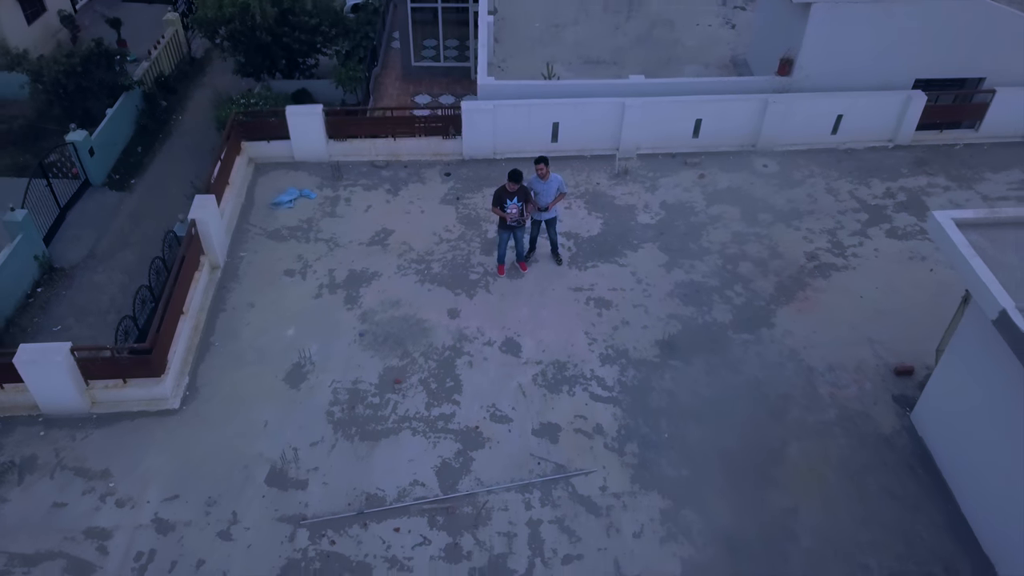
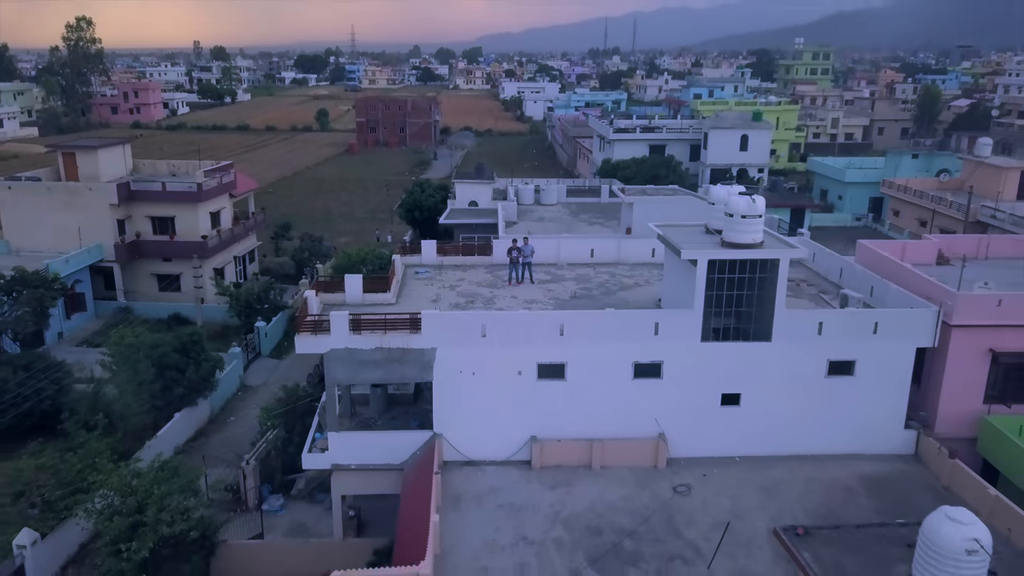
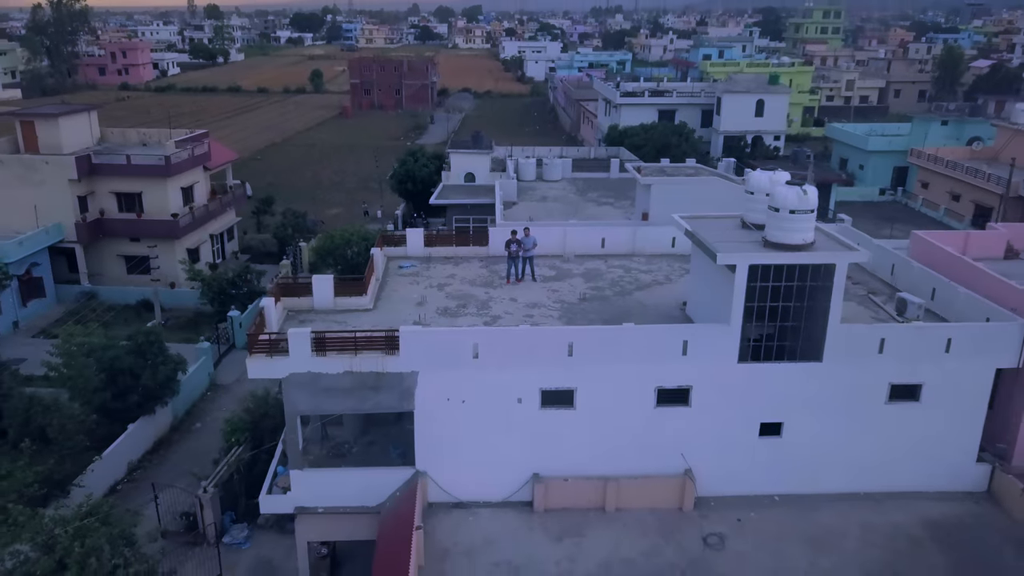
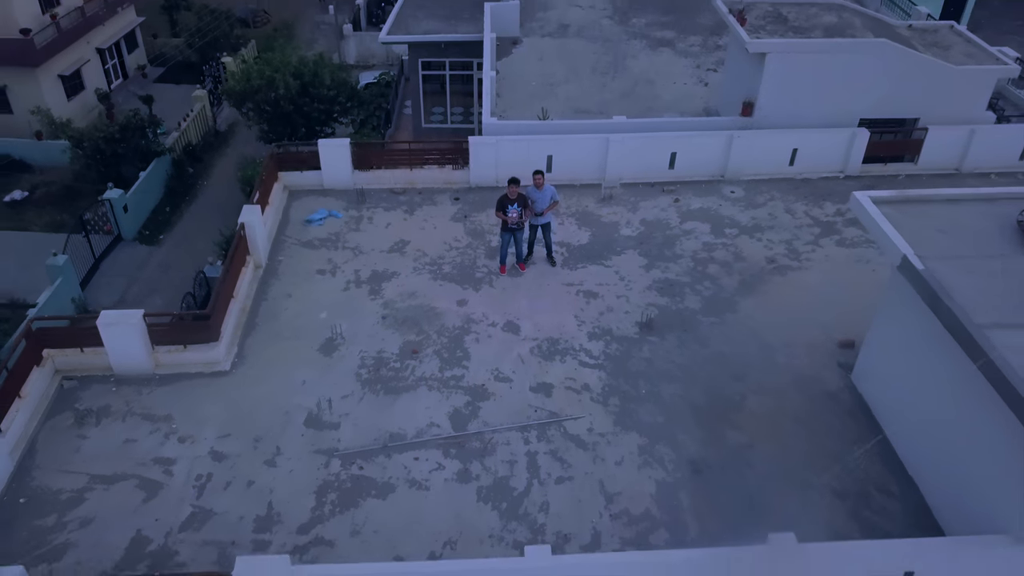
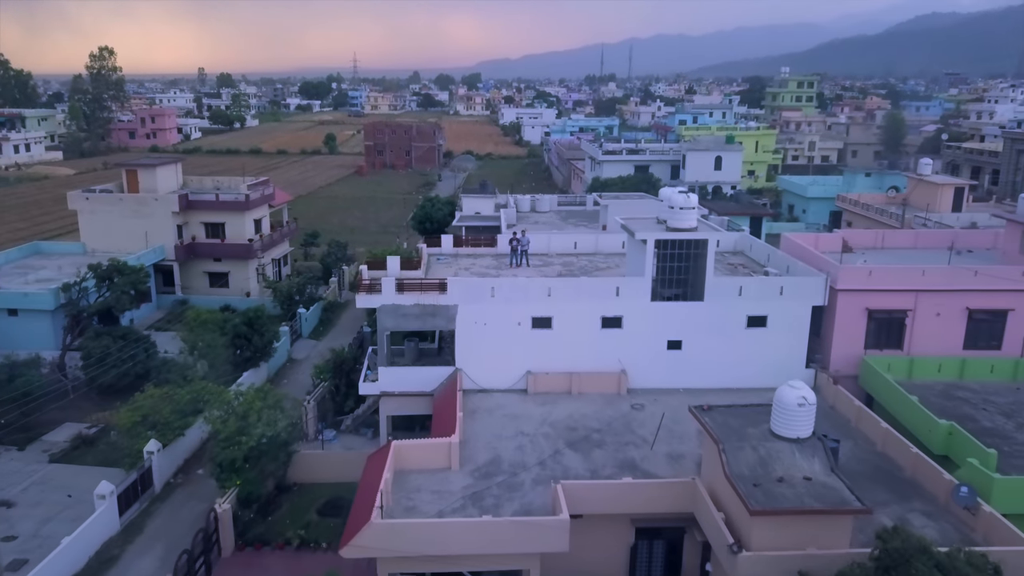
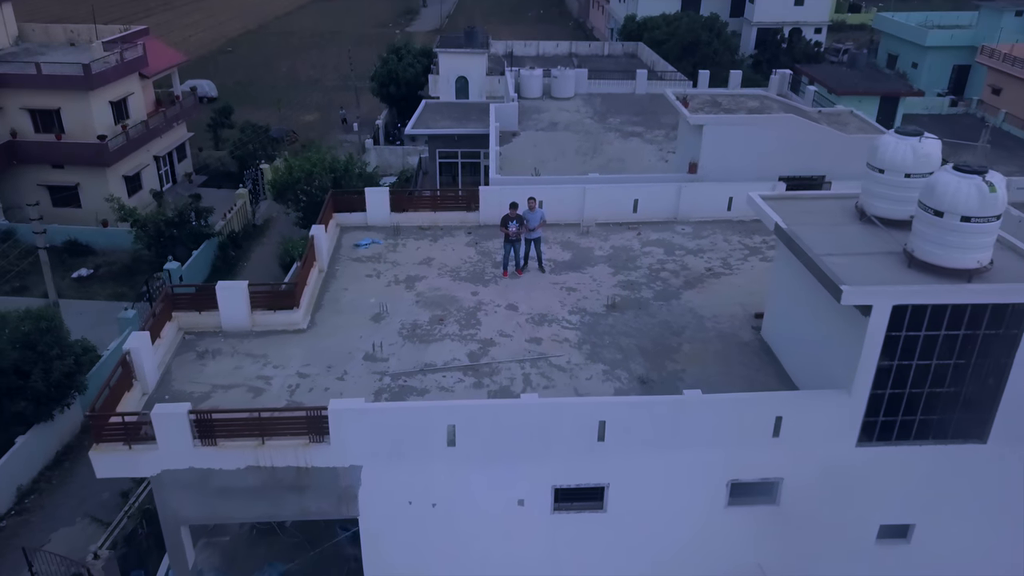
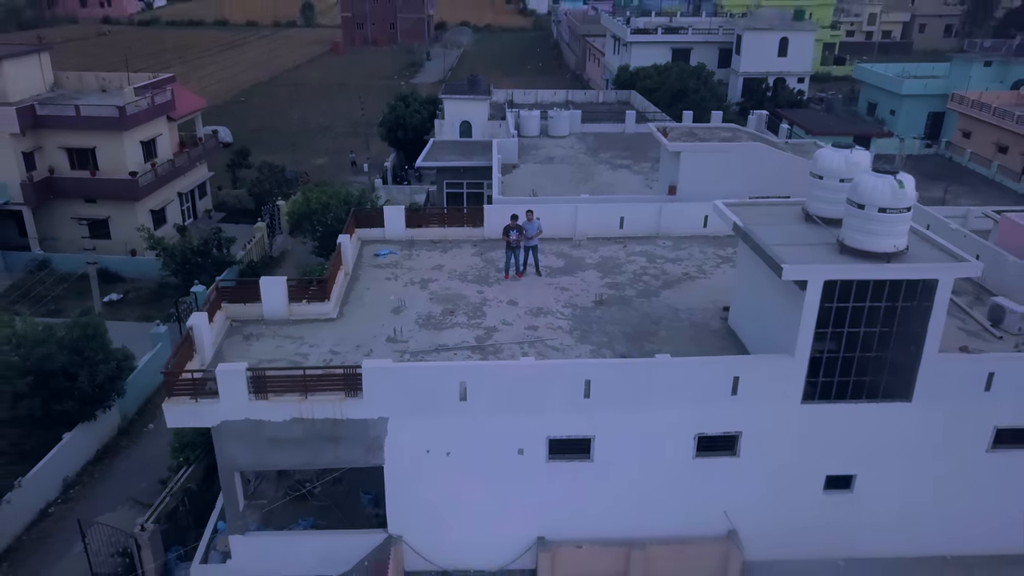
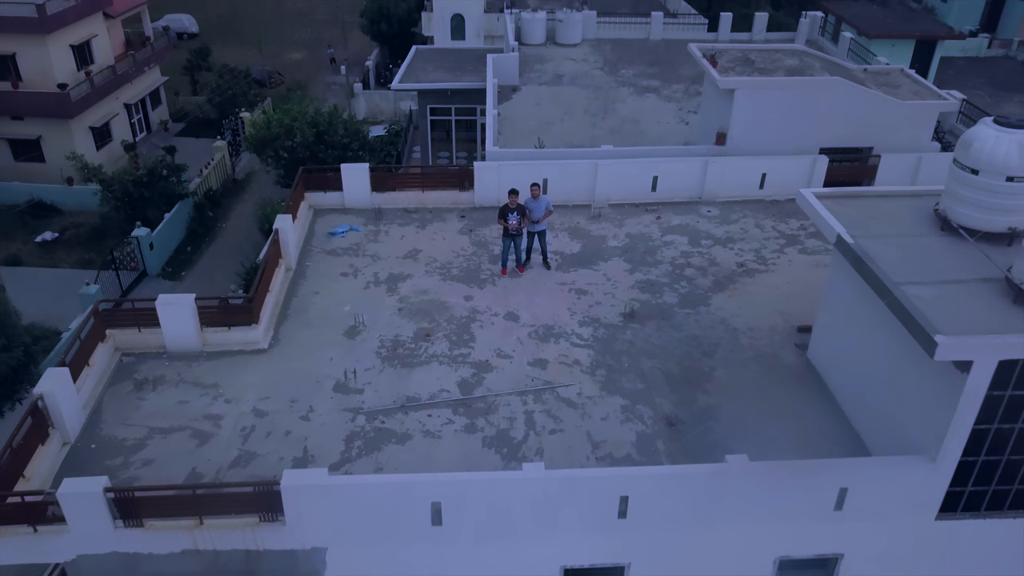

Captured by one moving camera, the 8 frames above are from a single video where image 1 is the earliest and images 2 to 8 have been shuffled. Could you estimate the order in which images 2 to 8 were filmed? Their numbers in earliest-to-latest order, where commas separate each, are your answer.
4, 8, 6, 7, 3, 2, 5
